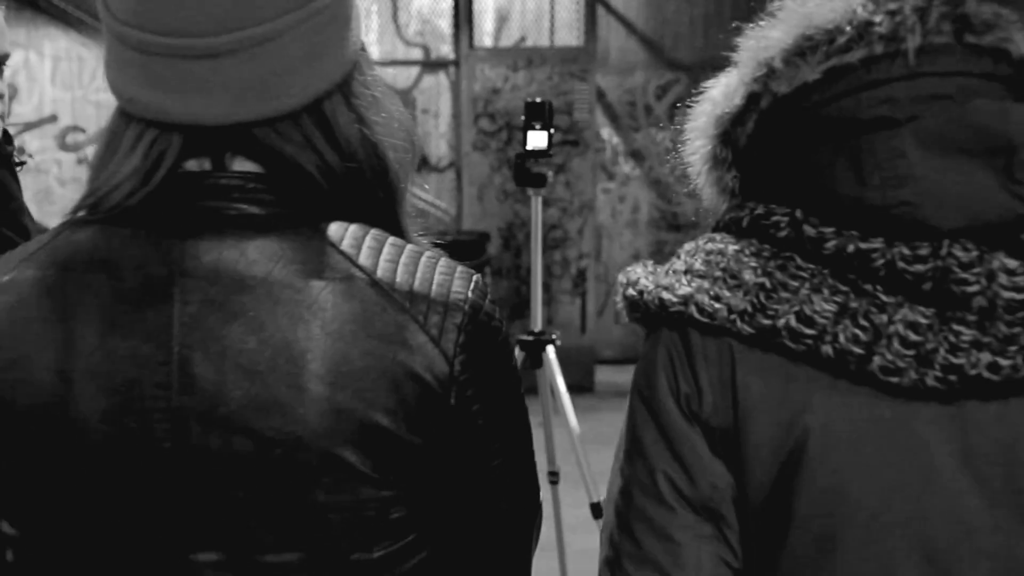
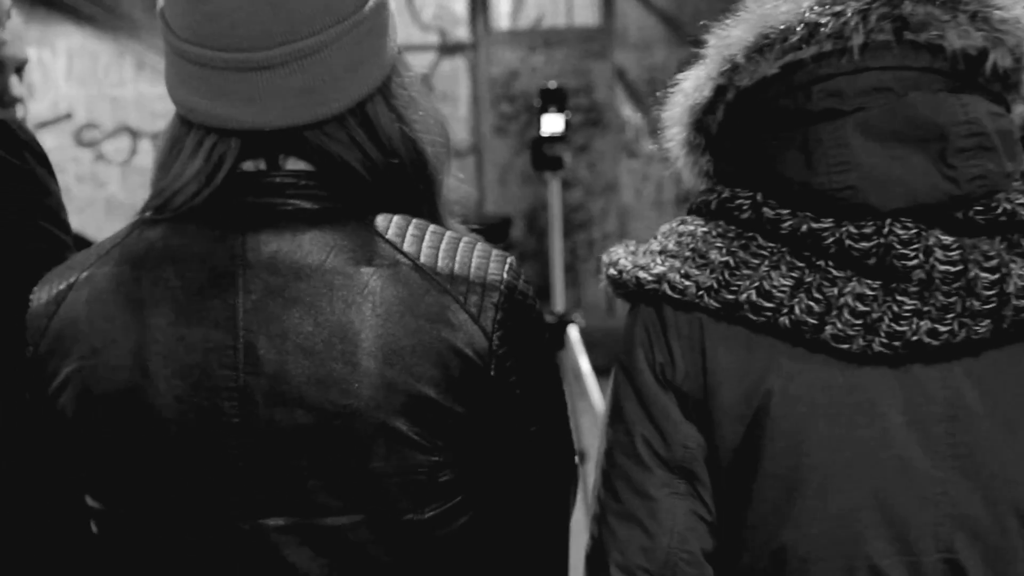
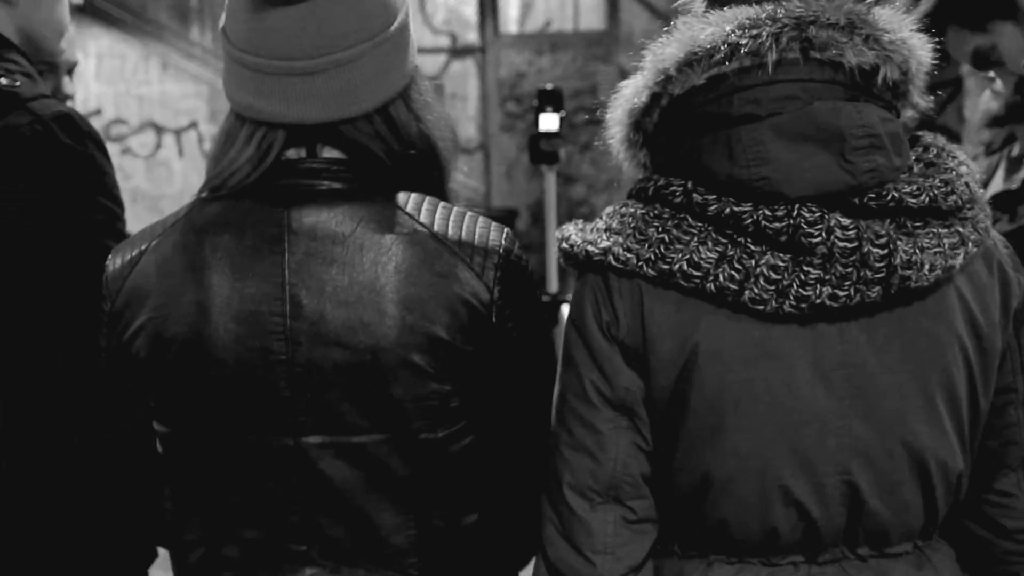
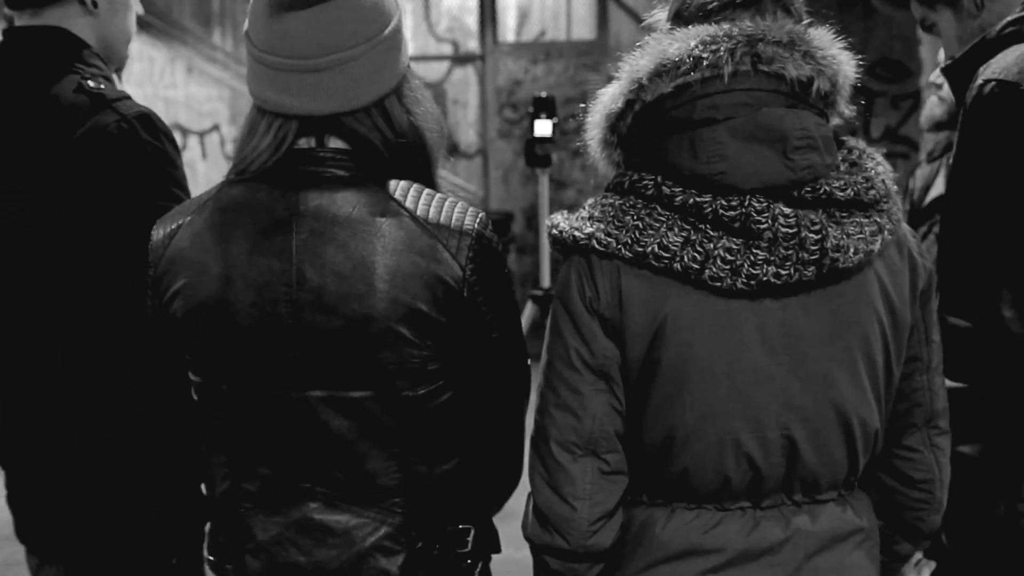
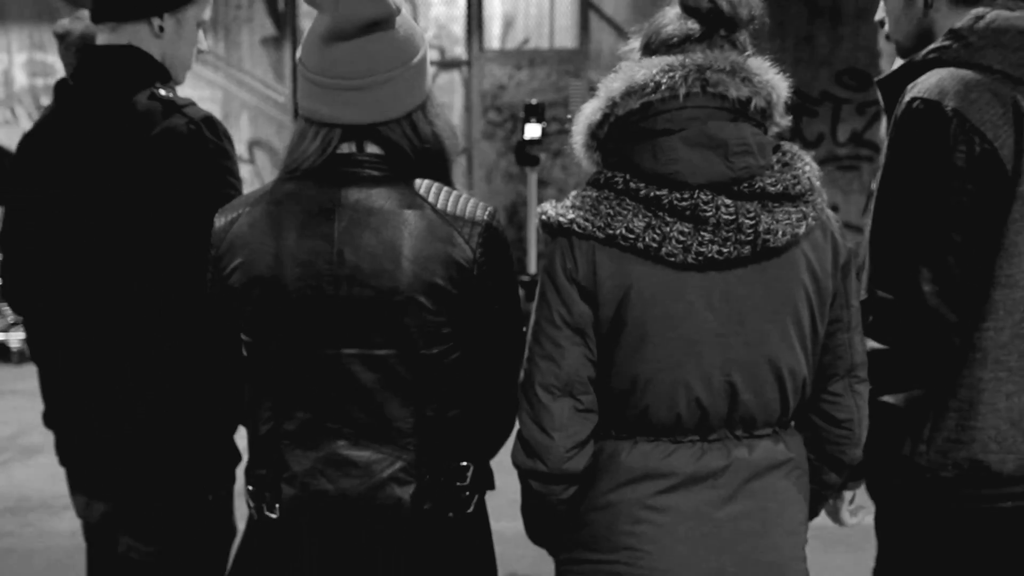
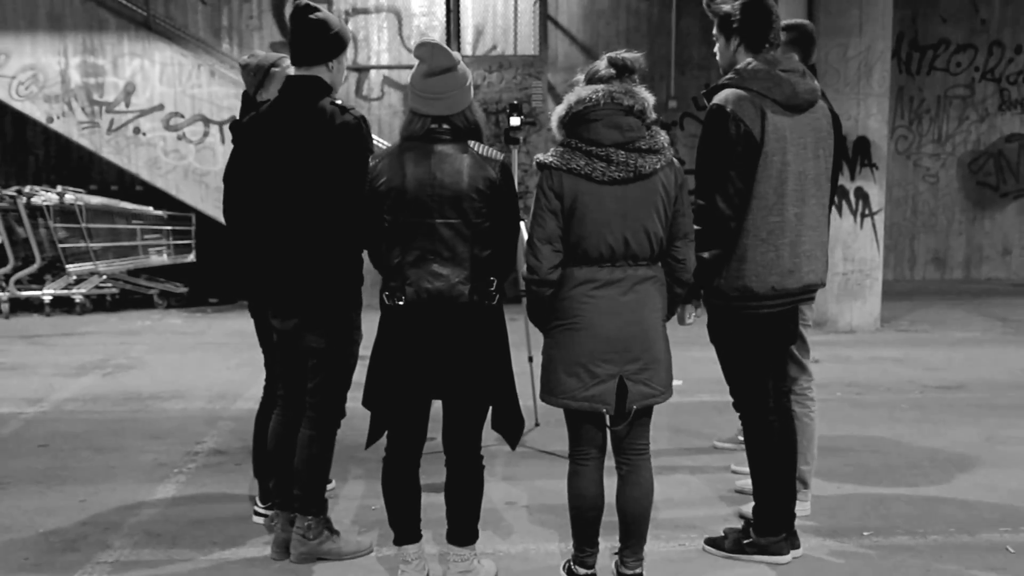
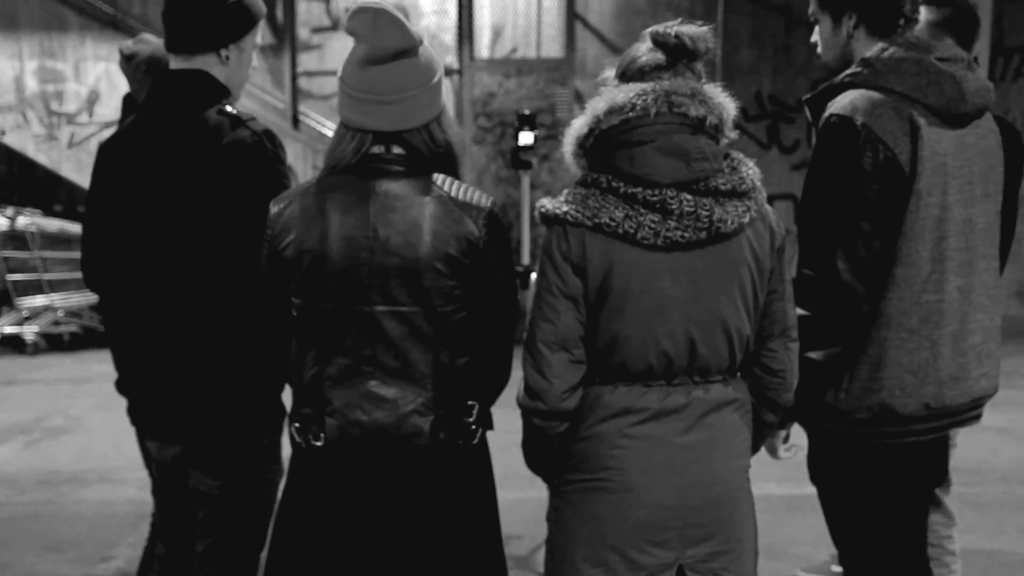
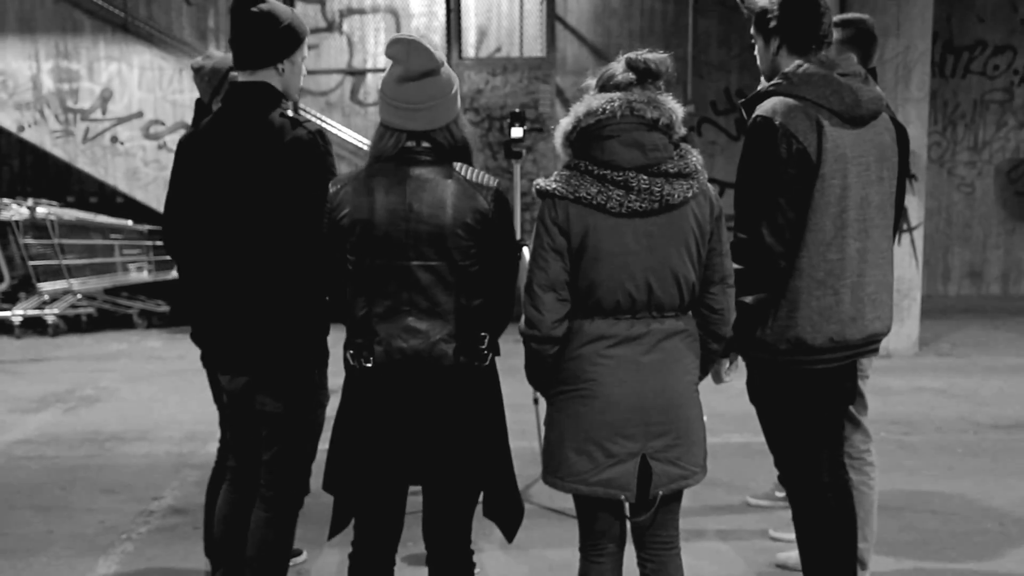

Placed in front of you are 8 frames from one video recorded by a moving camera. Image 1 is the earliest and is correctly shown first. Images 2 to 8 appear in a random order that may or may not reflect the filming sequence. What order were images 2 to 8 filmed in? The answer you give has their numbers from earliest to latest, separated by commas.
2, 3, 4, 5, 7, 8, 6
